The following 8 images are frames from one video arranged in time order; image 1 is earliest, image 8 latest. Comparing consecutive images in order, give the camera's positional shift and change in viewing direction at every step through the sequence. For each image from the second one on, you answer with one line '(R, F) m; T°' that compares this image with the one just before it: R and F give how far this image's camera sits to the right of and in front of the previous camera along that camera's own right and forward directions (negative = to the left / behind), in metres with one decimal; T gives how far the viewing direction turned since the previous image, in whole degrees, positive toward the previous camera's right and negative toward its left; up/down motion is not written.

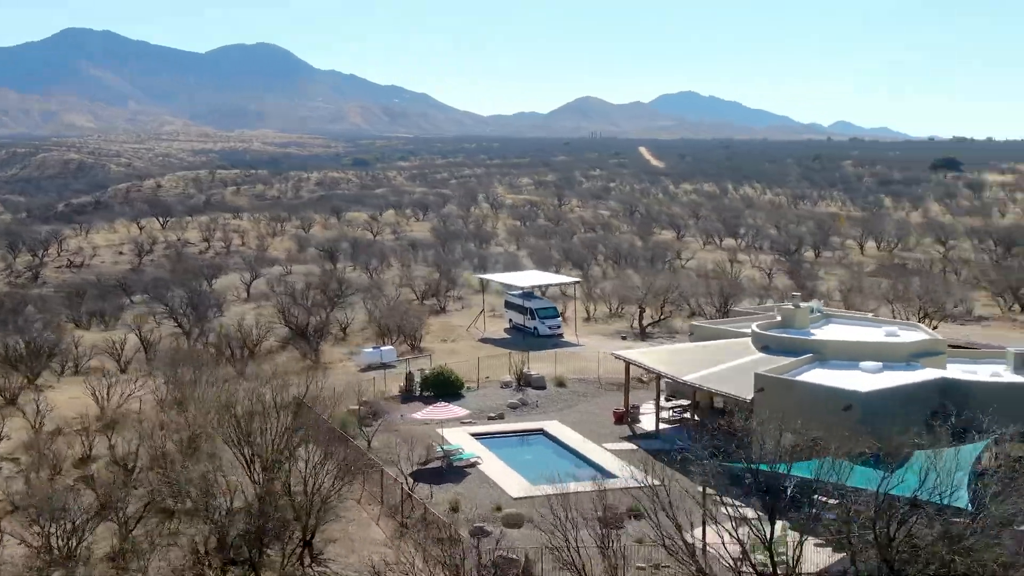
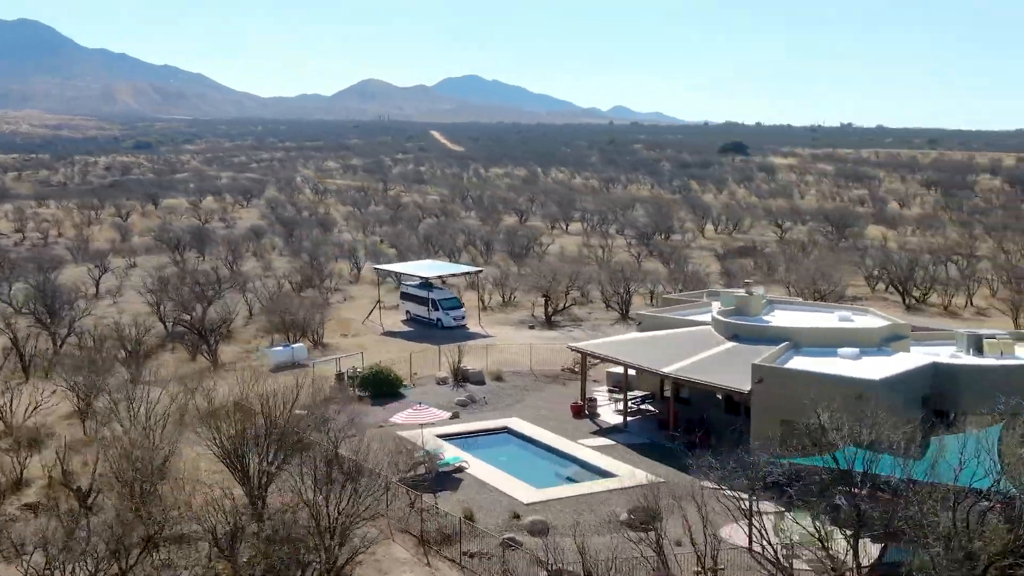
(-4.1, +1.6) m; +10°
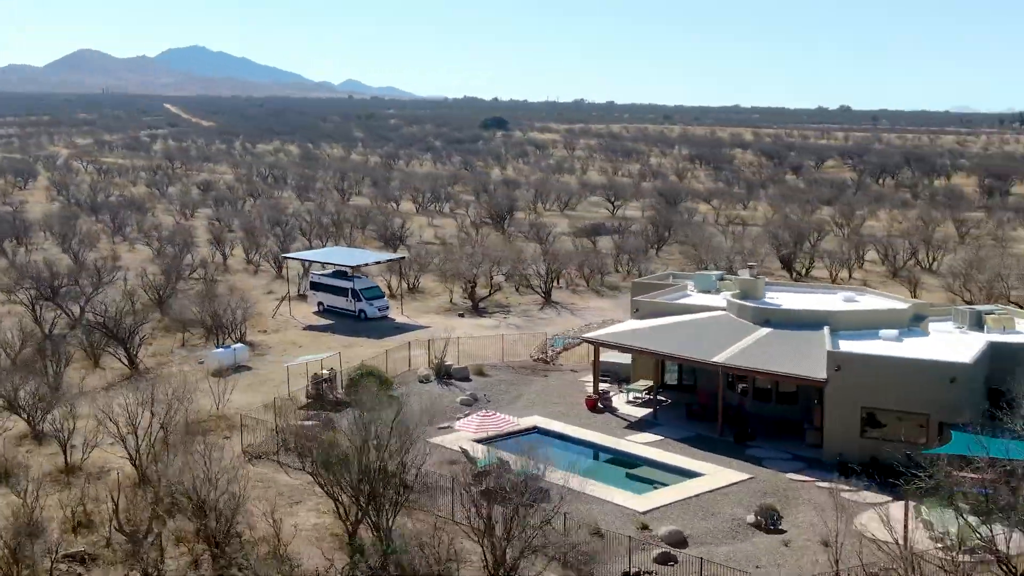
(-6.4, +2.5) m; +13°
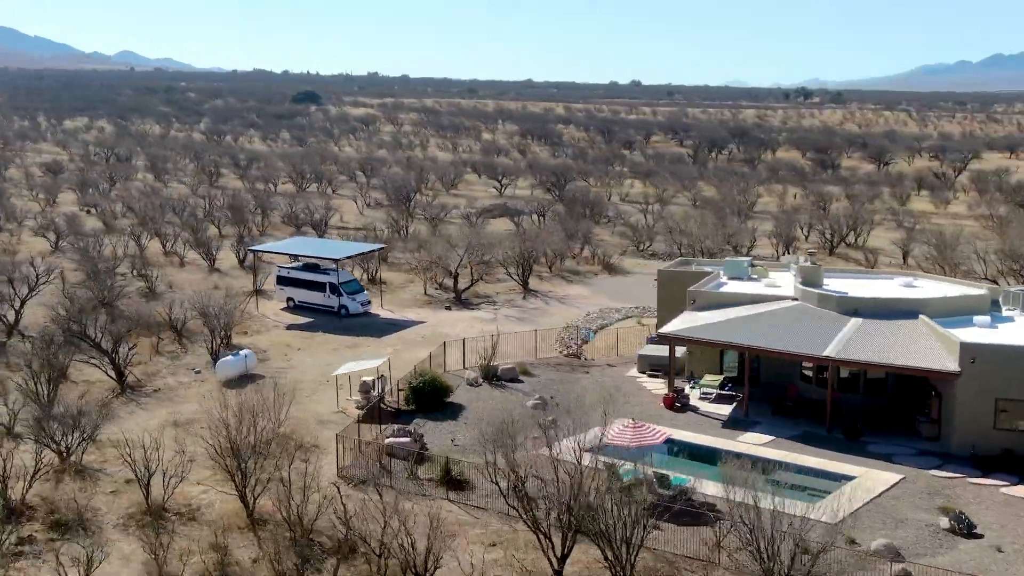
(-6.3, +2.5) m; +10°
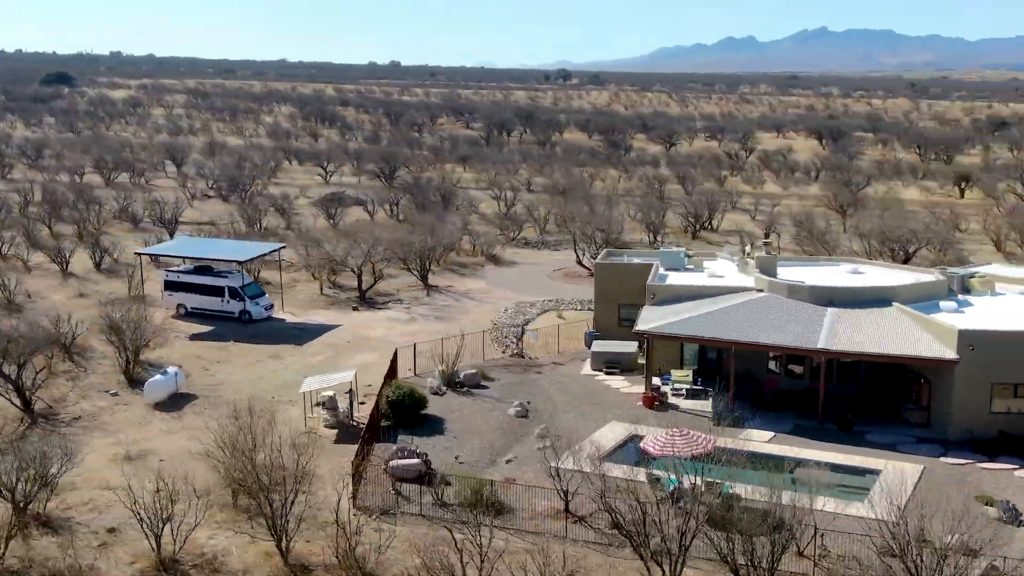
(-4.6, +1.9) m; +12°
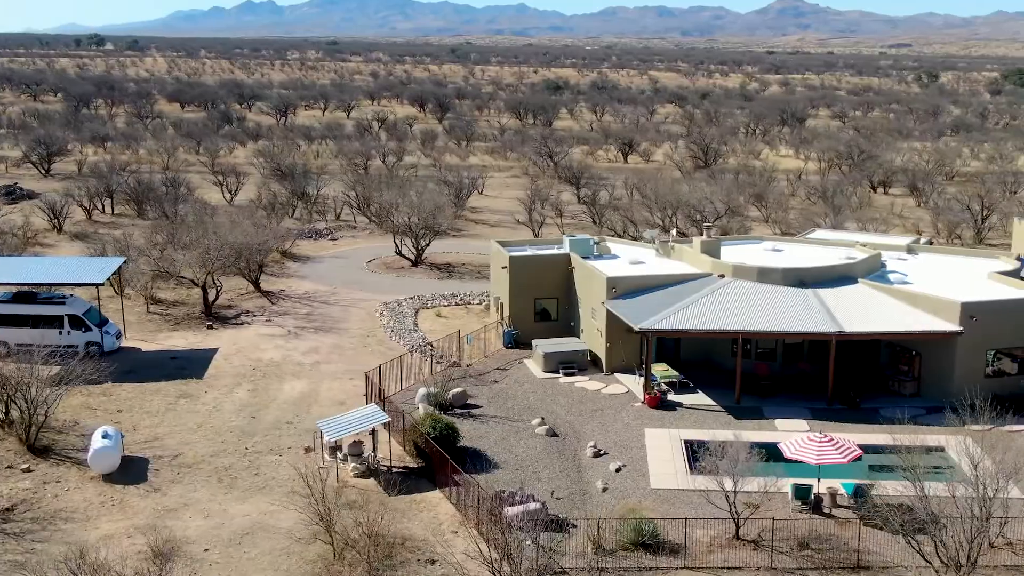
(-9.0, +4.2) m; +22°
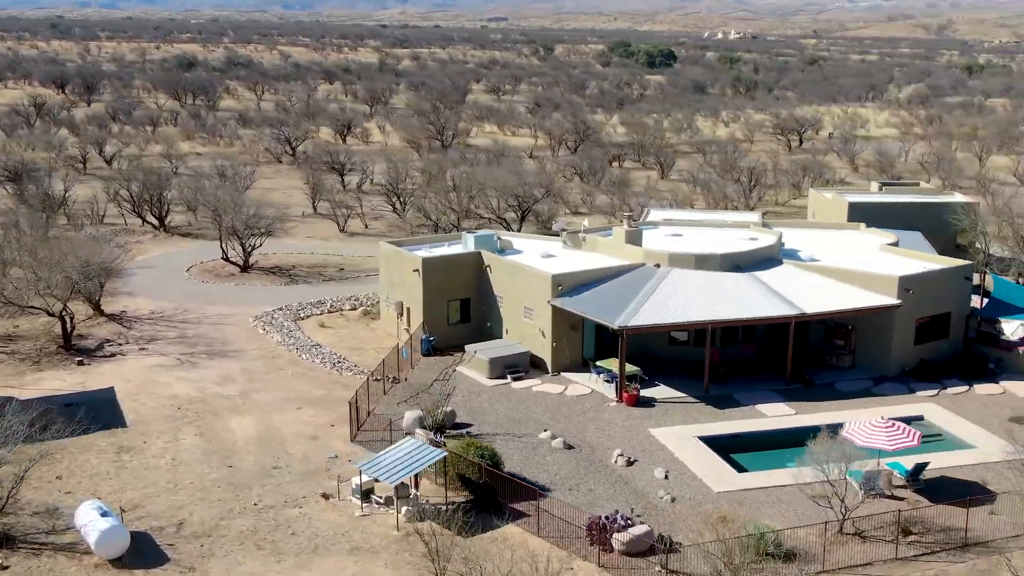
(-7.0, +2.6) m; +19°
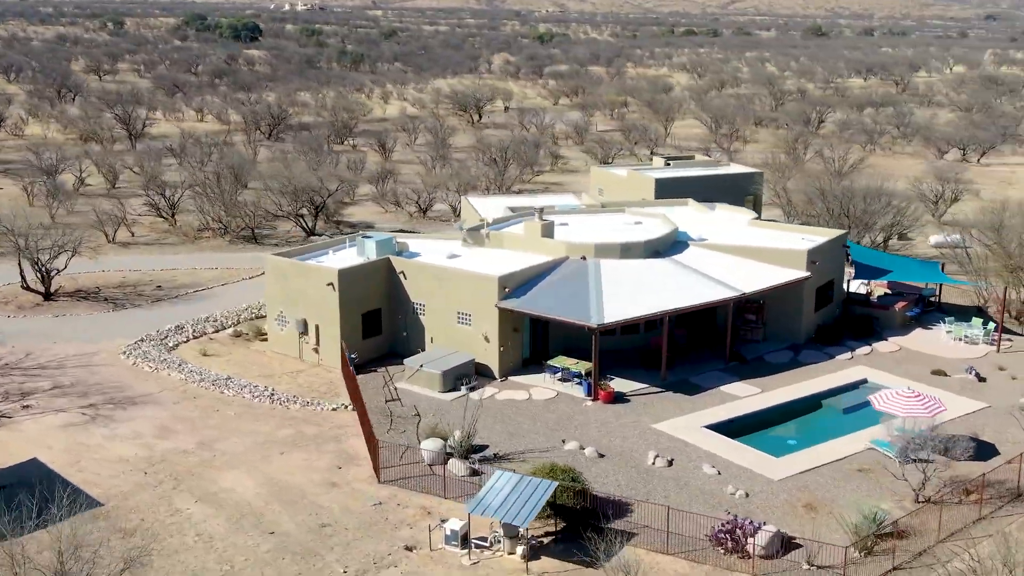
(-7.7, +2.6) m; +20°
